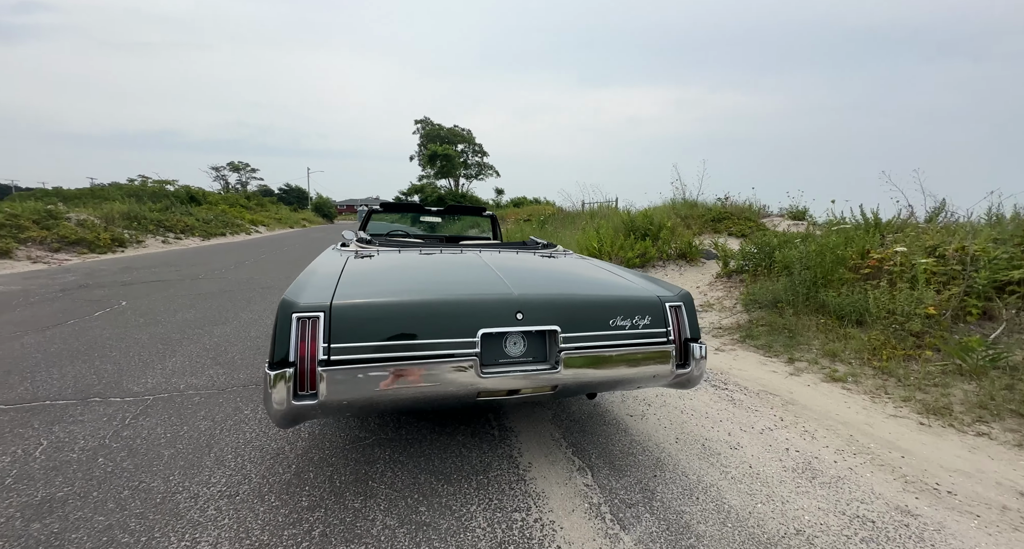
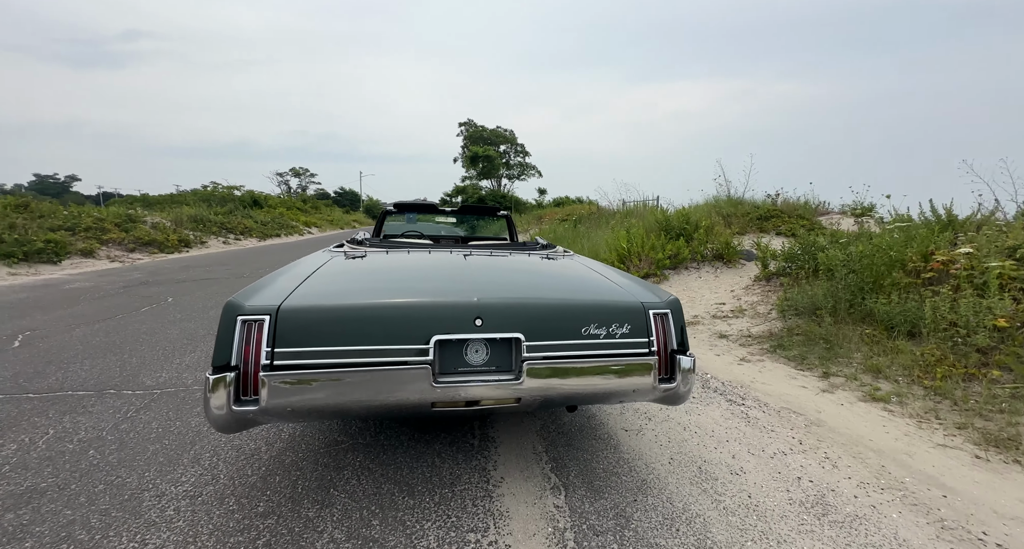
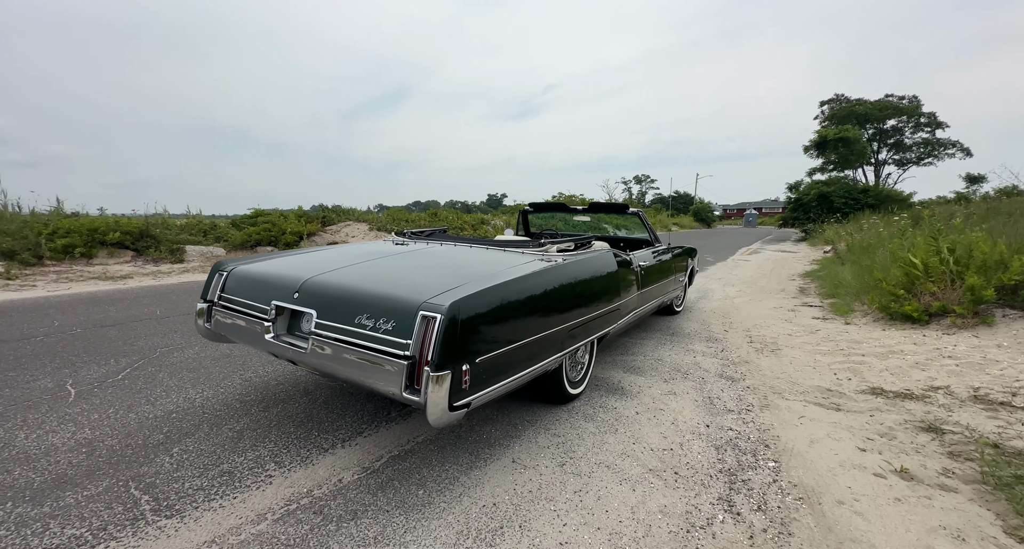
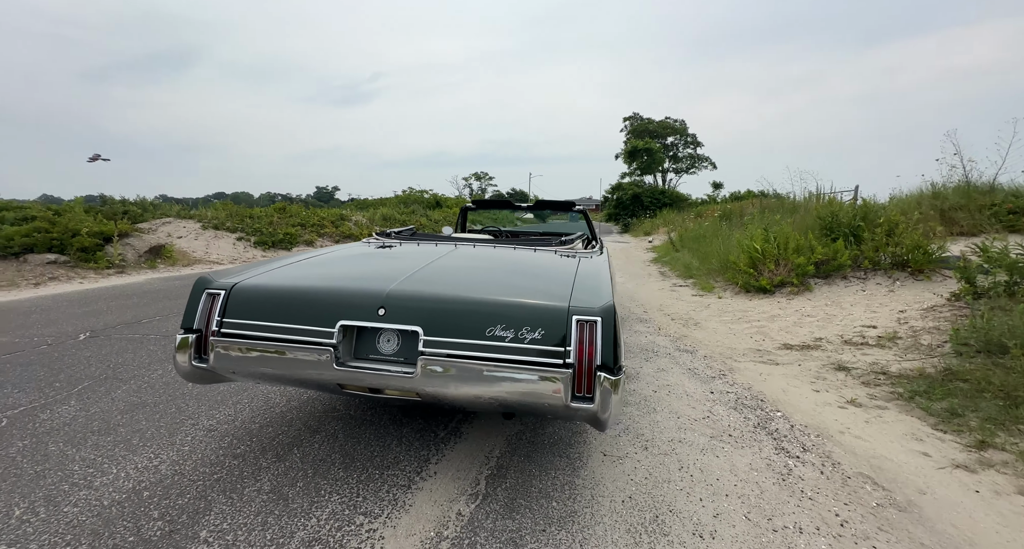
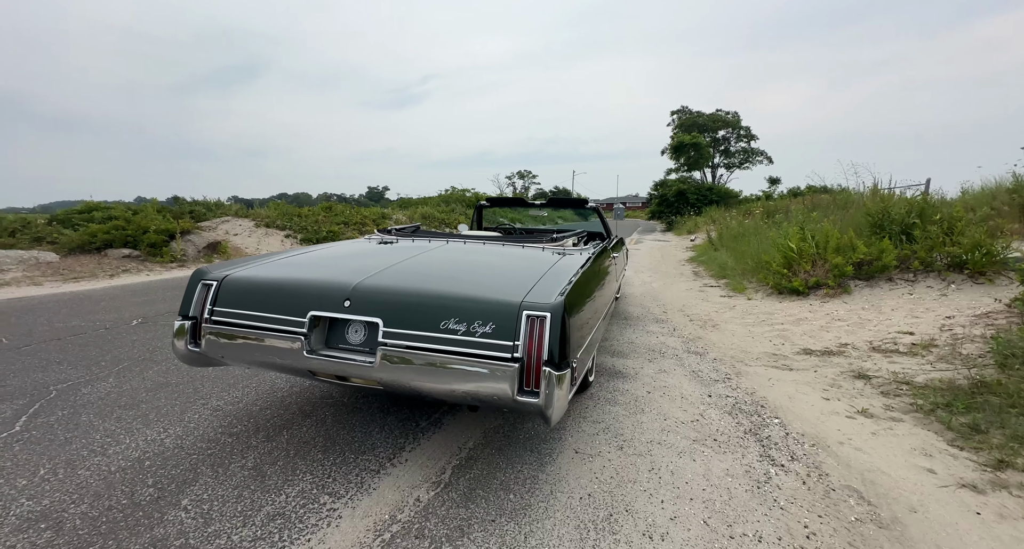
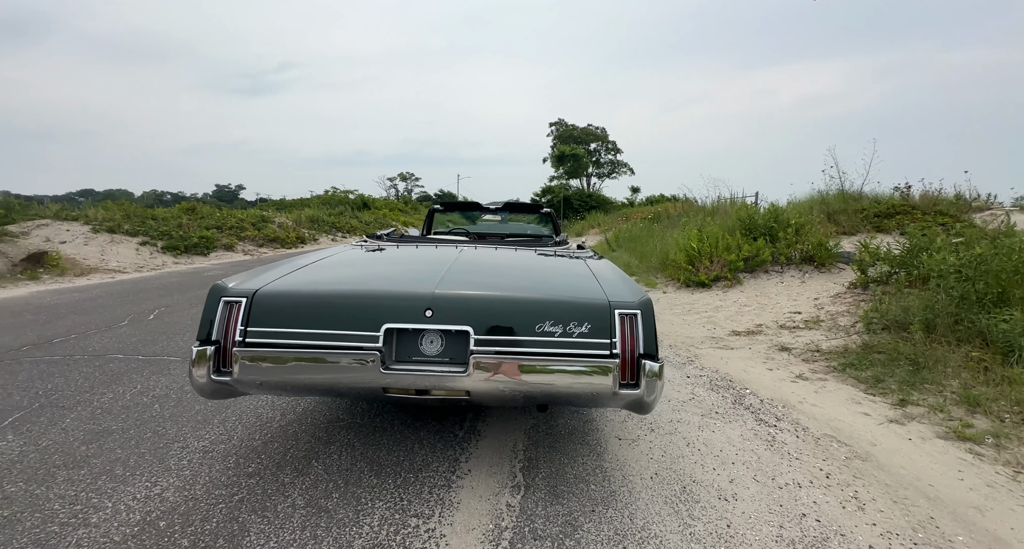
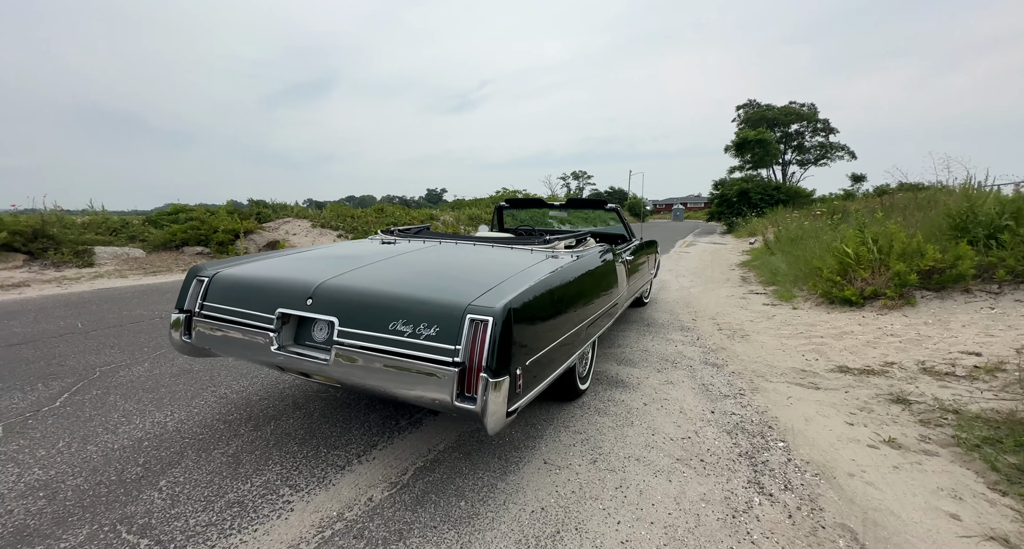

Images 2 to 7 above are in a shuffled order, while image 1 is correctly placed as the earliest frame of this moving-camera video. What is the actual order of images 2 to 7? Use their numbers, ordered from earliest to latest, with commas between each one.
2, 6, 4, 5, 7, 3
